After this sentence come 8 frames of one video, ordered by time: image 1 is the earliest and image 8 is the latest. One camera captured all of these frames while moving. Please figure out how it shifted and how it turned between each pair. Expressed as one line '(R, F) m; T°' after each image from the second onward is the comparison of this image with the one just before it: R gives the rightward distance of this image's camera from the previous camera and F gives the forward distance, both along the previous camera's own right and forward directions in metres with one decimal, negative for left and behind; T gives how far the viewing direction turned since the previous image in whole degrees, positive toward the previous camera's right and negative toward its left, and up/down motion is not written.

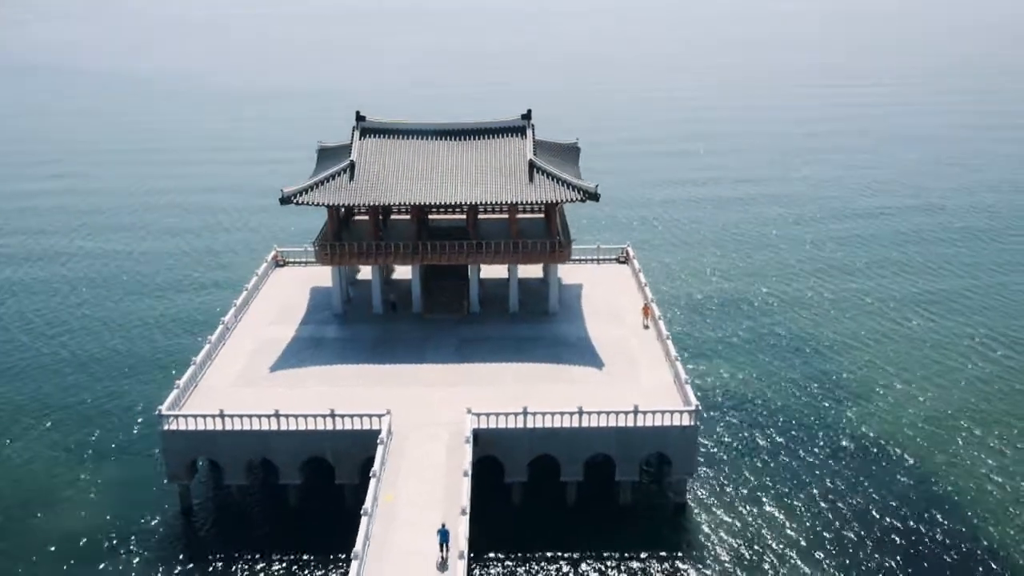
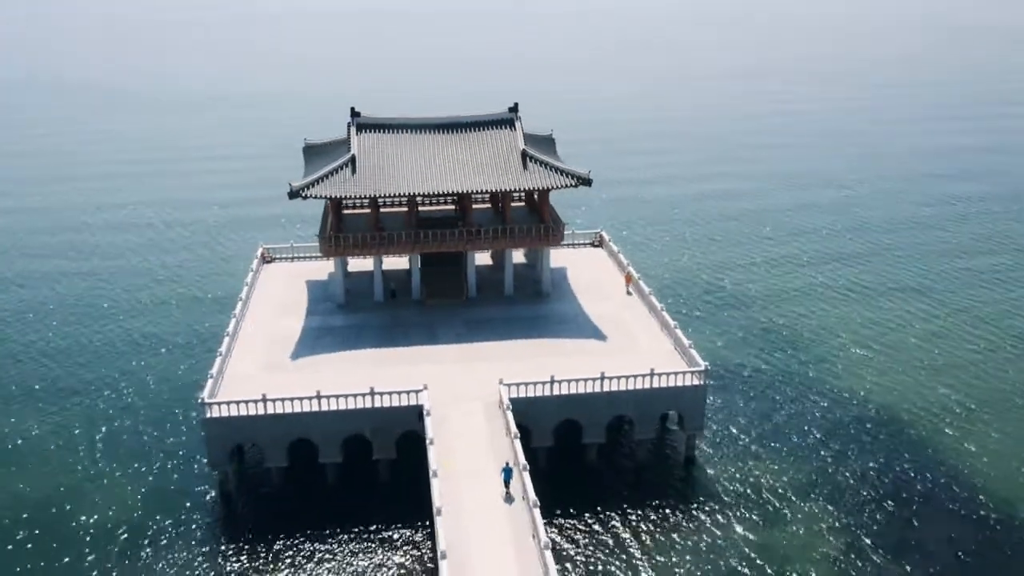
(-5.5, -2.4) m; +7°
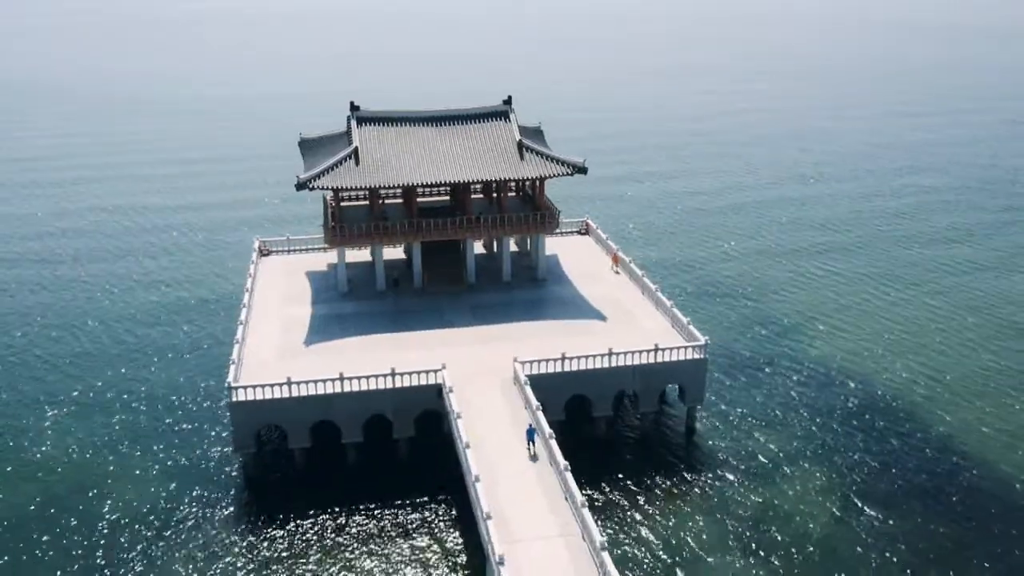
(-3.0, -1.7) m; +3°
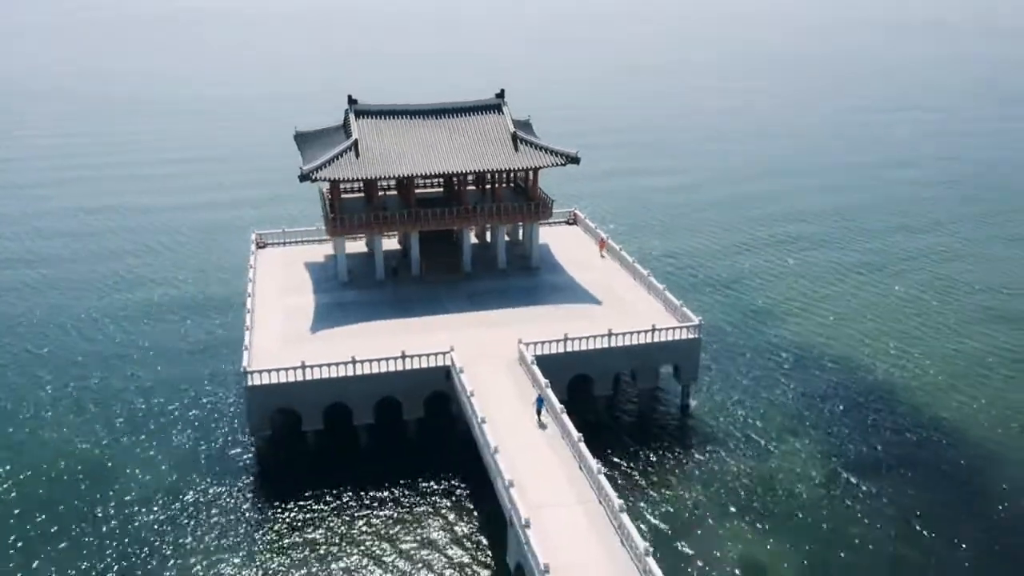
(-2.0, -1.6) m; +2°
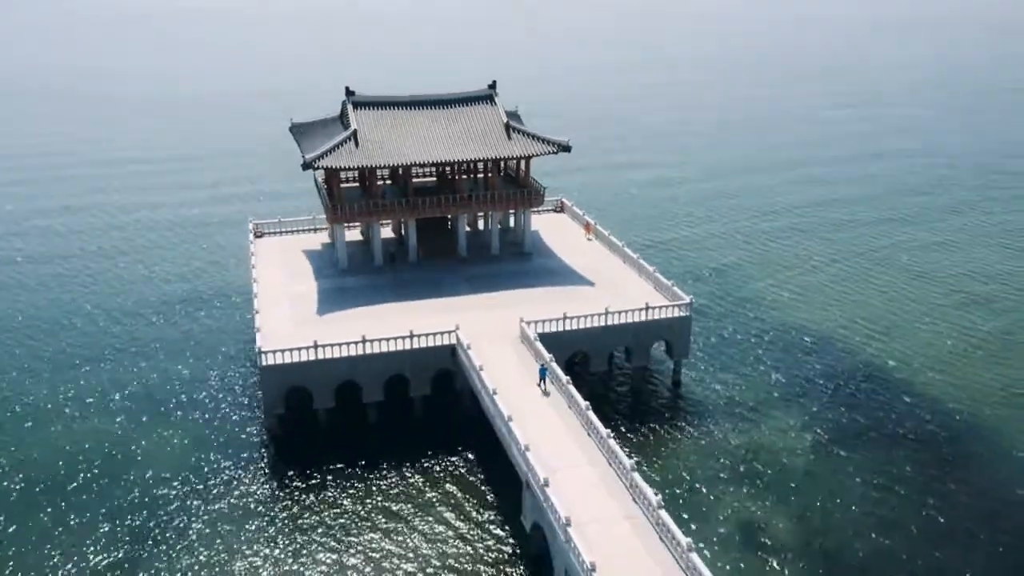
(-1.8, -1.8) m; +2°
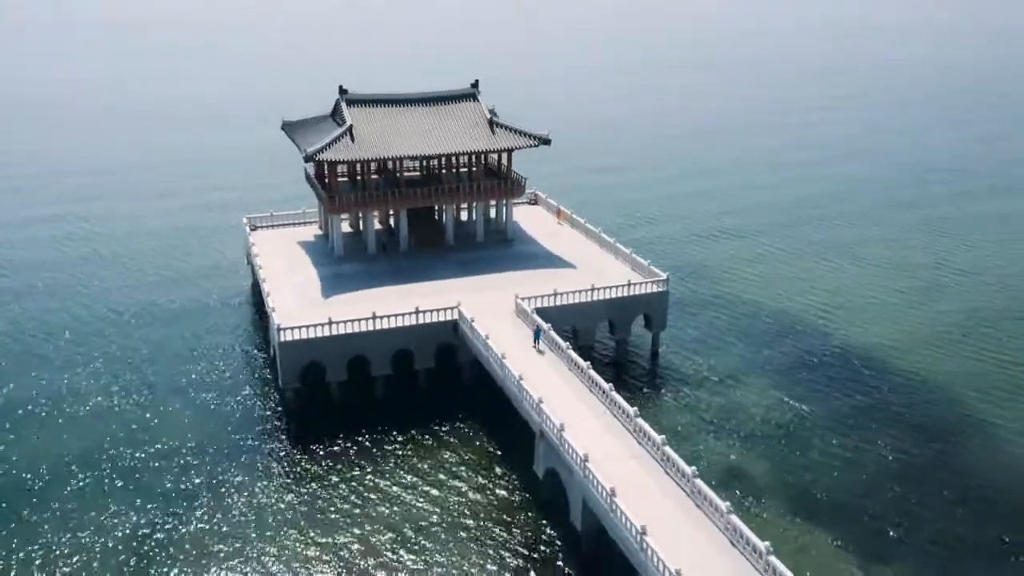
(-3.0, -3.7) m; +4°
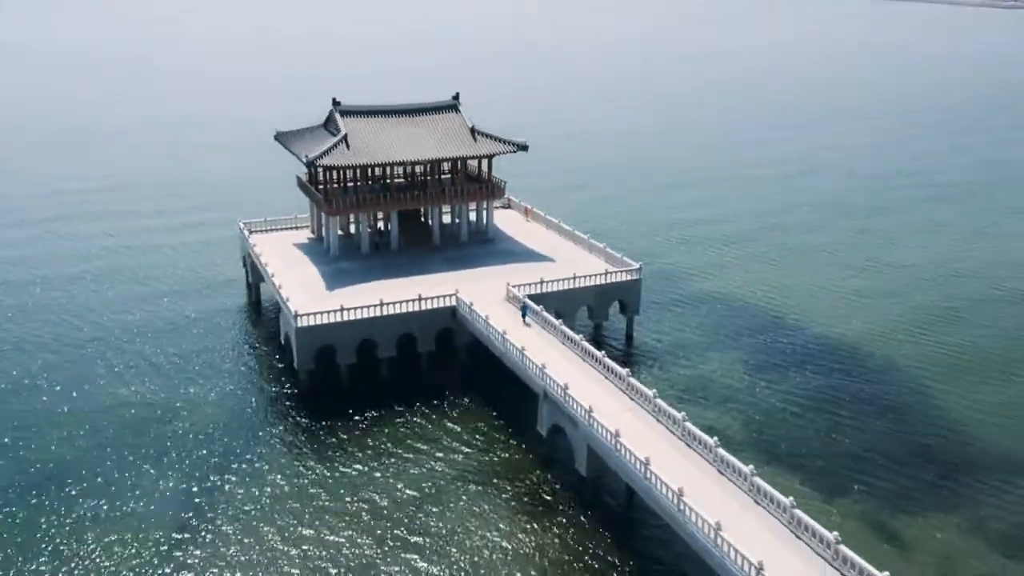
(-3.1, -4.9) m; +4°
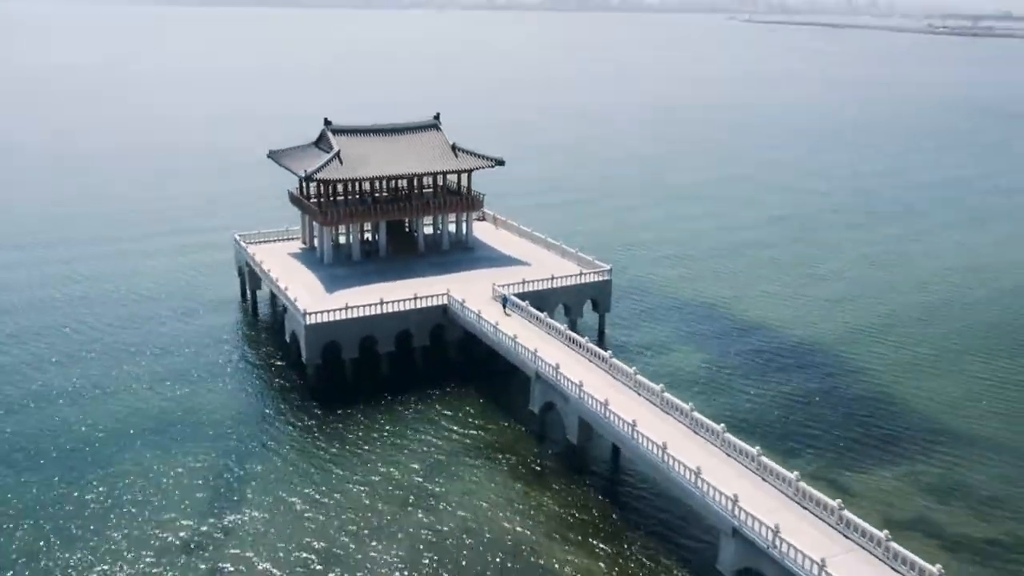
(-2.6, -5.3) m; +4°
